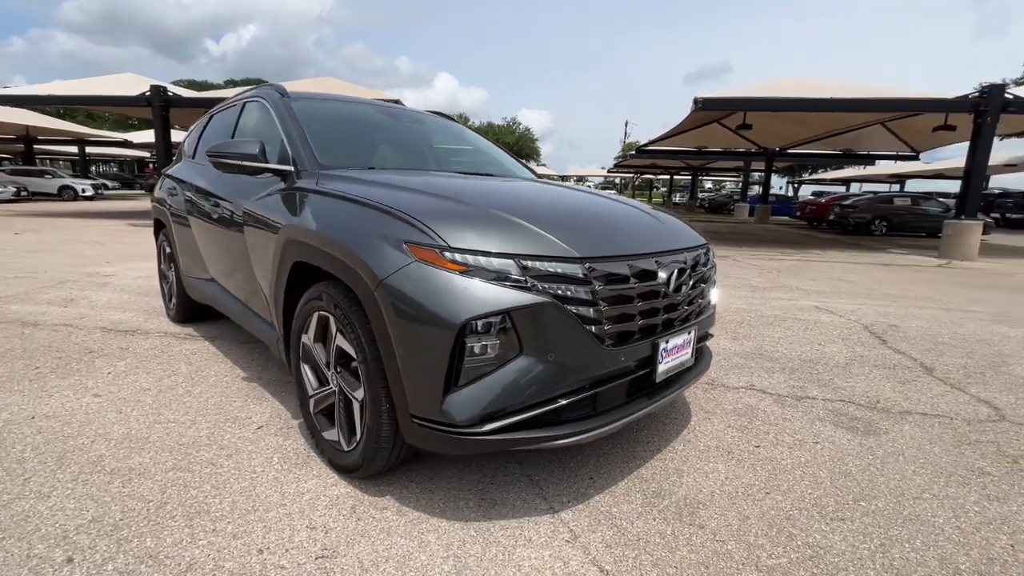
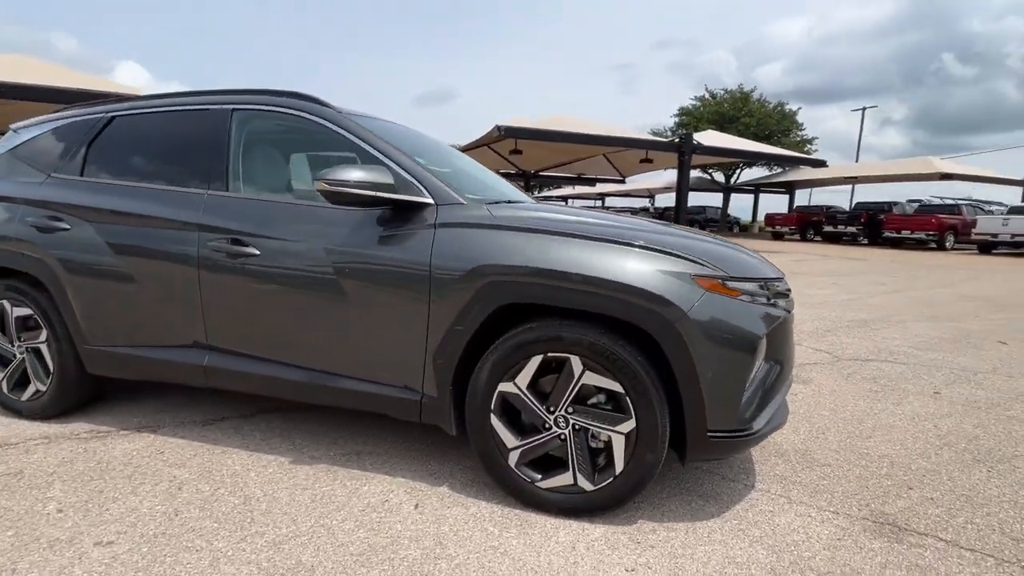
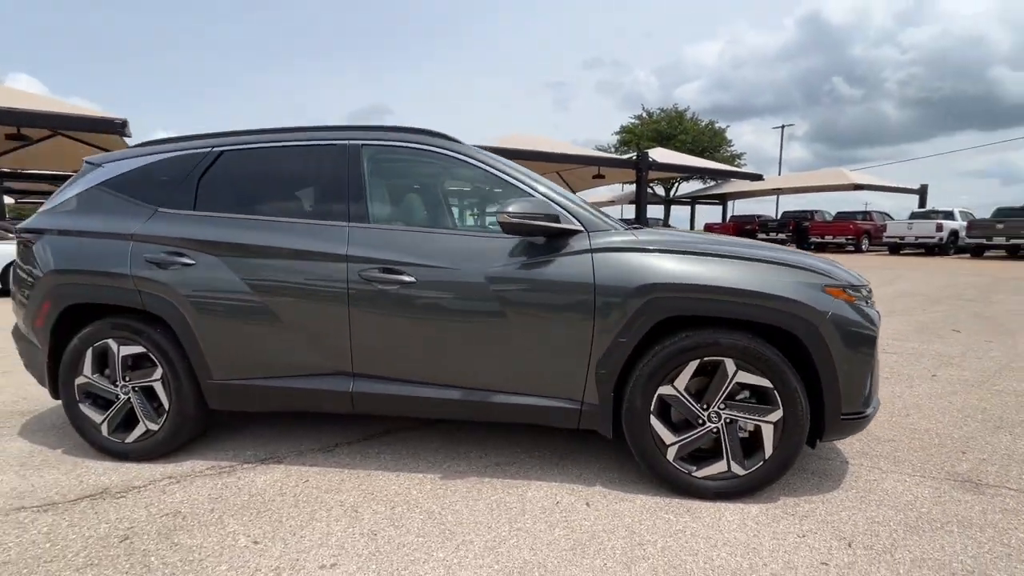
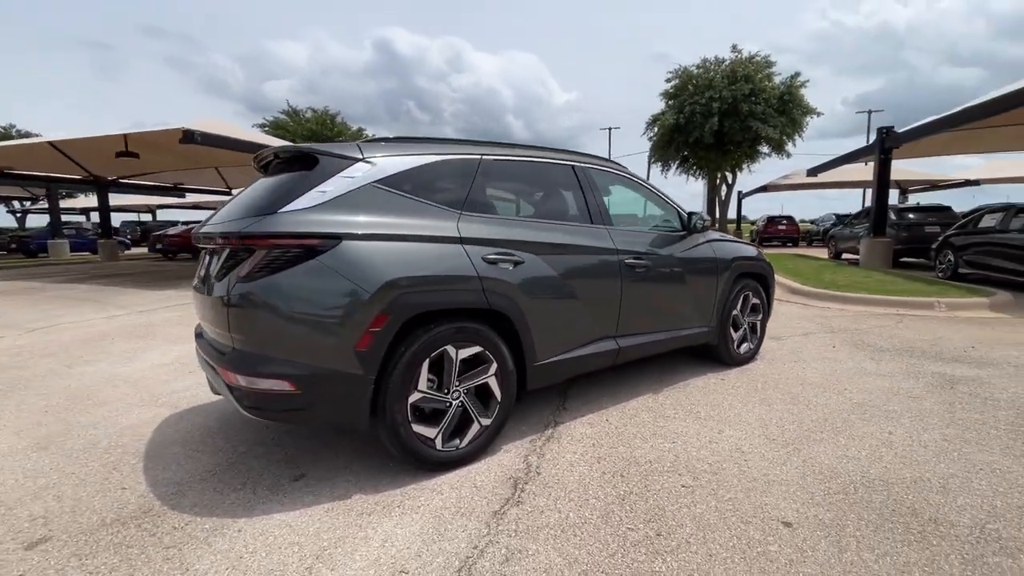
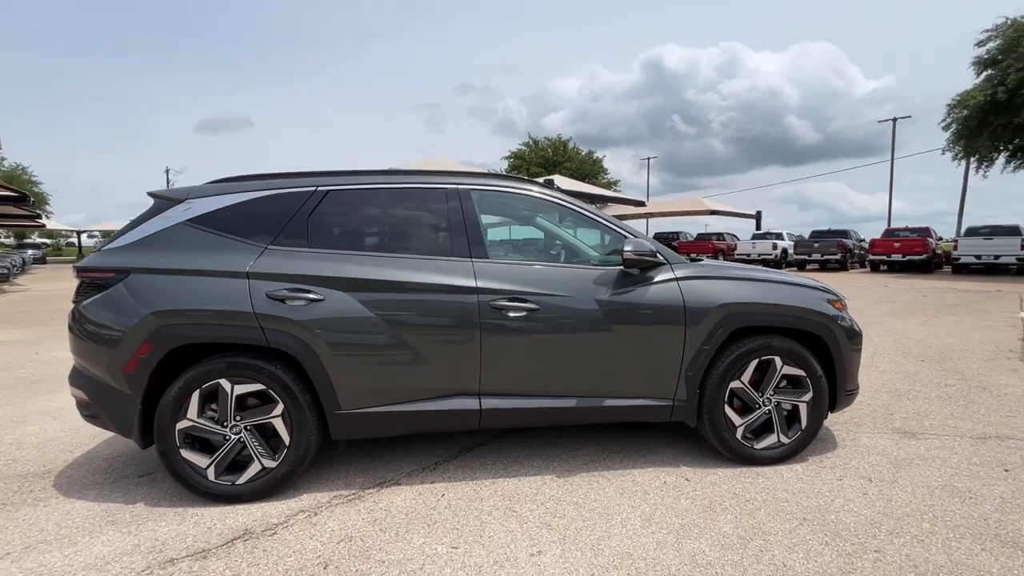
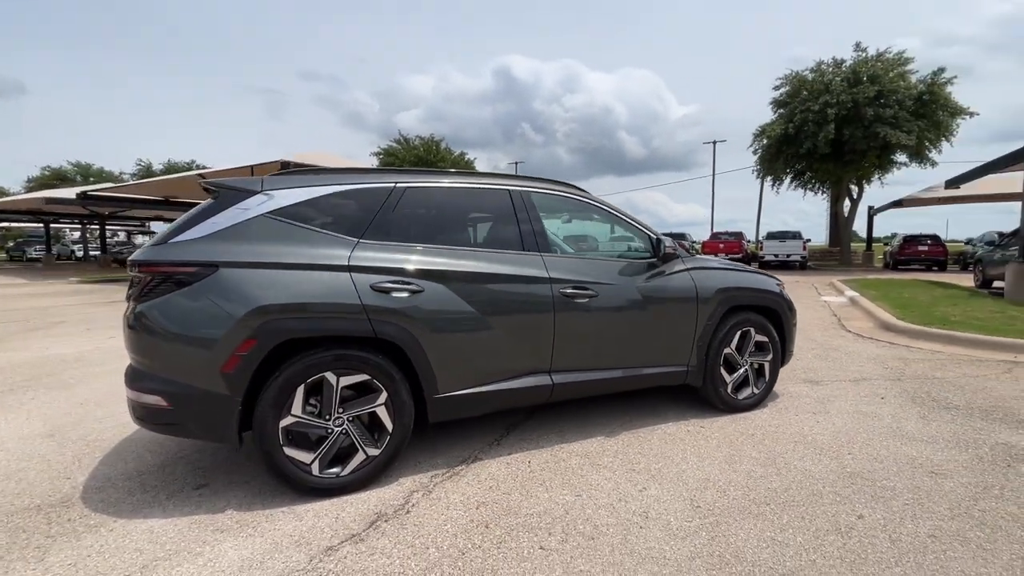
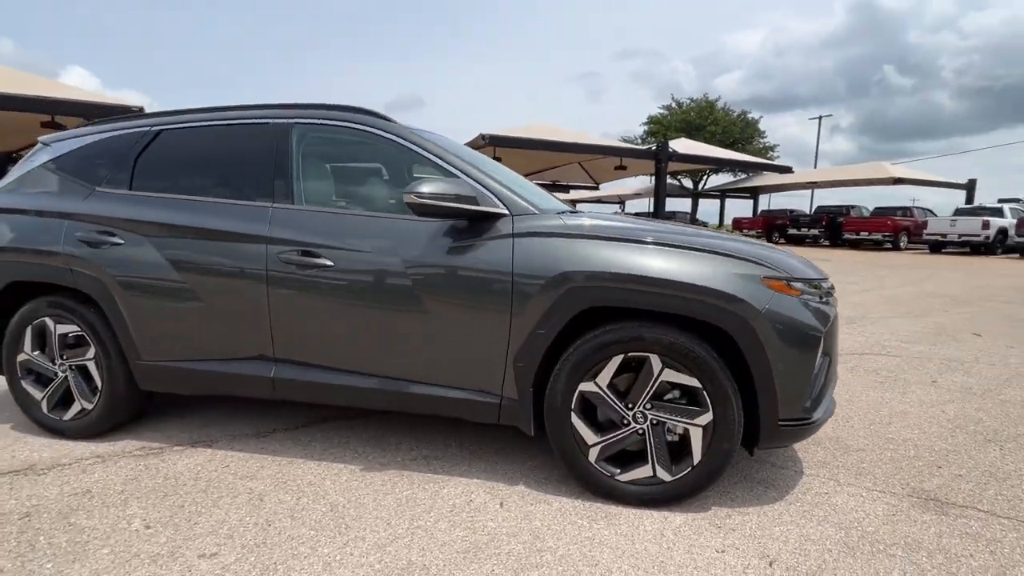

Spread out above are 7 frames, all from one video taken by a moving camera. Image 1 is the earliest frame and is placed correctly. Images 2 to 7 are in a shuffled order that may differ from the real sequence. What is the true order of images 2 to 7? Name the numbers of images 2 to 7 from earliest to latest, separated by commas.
2, 7, 3, 5, 6, 4
